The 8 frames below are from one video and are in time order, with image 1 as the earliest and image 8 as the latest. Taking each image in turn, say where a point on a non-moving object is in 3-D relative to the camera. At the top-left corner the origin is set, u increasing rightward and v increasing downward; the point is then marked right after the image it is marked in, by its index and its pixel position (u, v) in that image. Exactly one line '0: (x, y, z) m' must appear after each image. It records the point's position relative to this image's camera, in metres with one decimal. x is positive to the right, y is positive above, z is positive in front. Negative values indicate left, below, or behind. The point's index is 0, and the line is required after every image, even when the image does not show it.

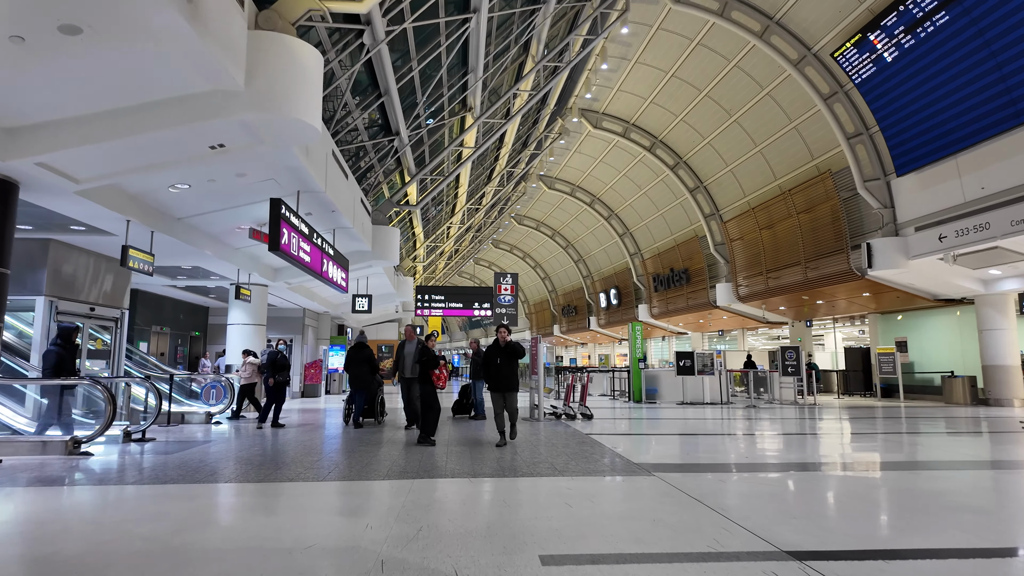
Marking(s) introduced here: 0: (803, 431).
0: (+5.8, -2.8, +11.6) m
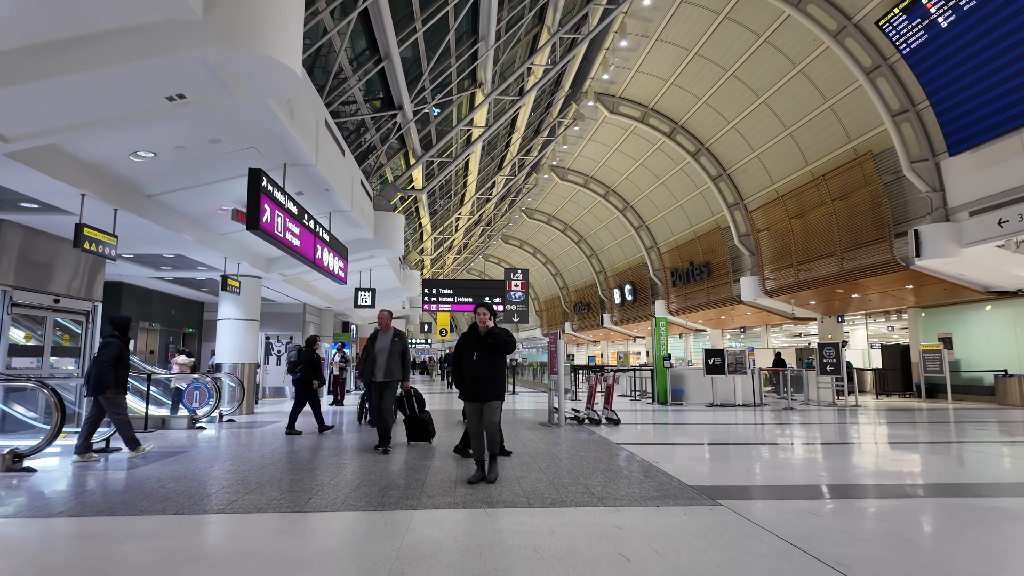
0: (+6.0, -2.6, +10.4) m
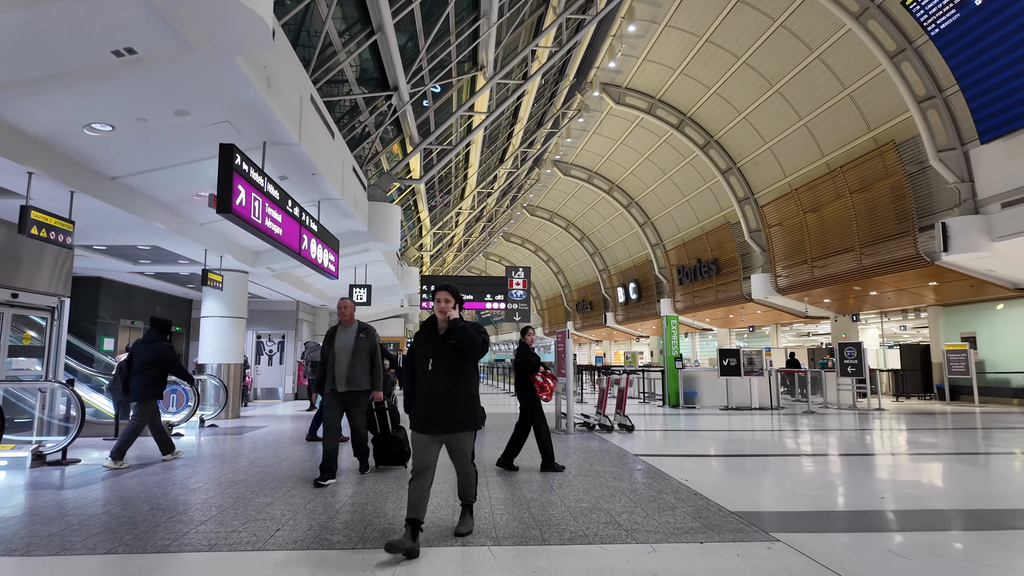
0: (+6.1, -2.6, +9.6) m
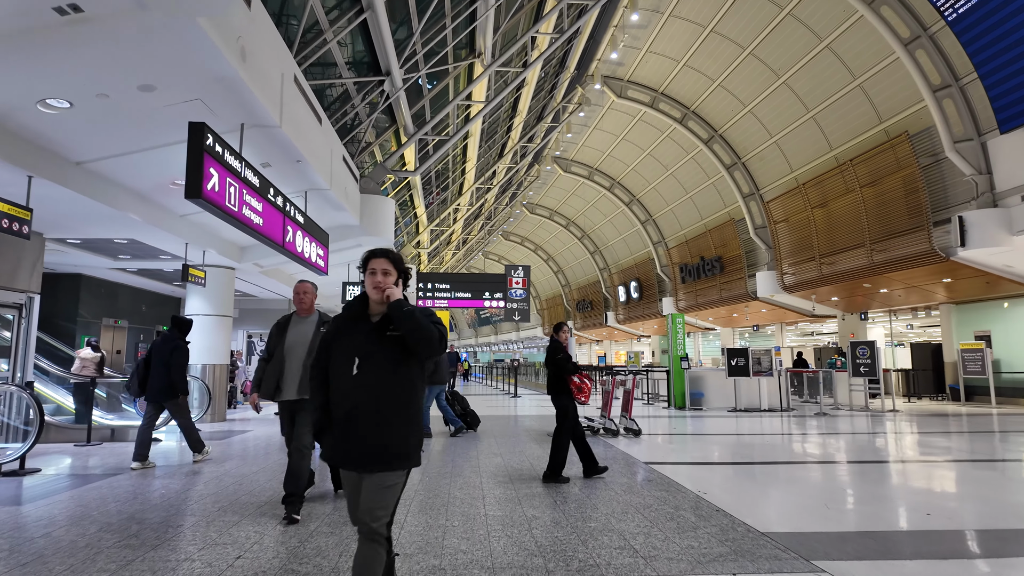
0: (+6.1, -2.5, +9.2) m
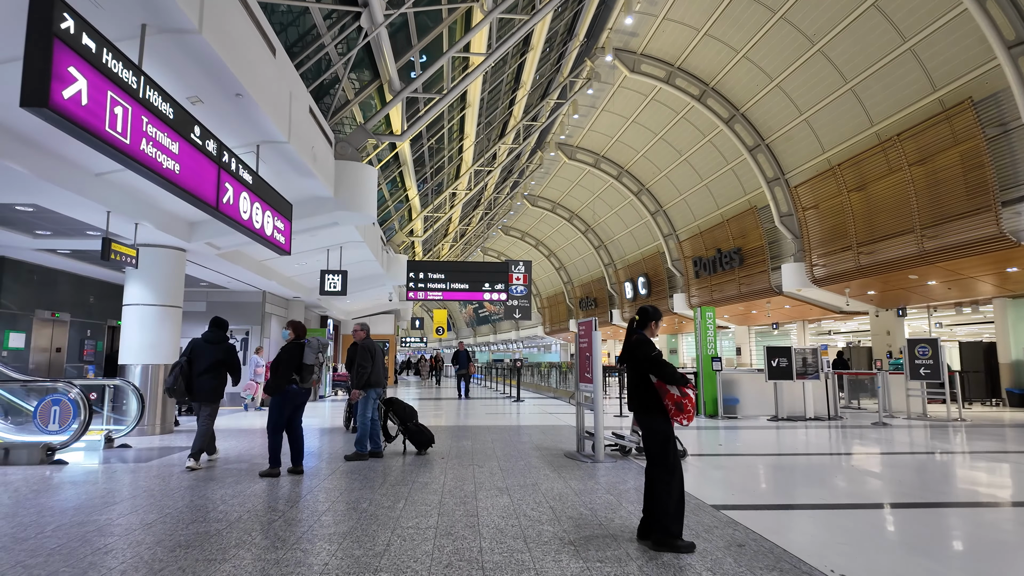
0: (+6.2, -2.3, +7.4) m
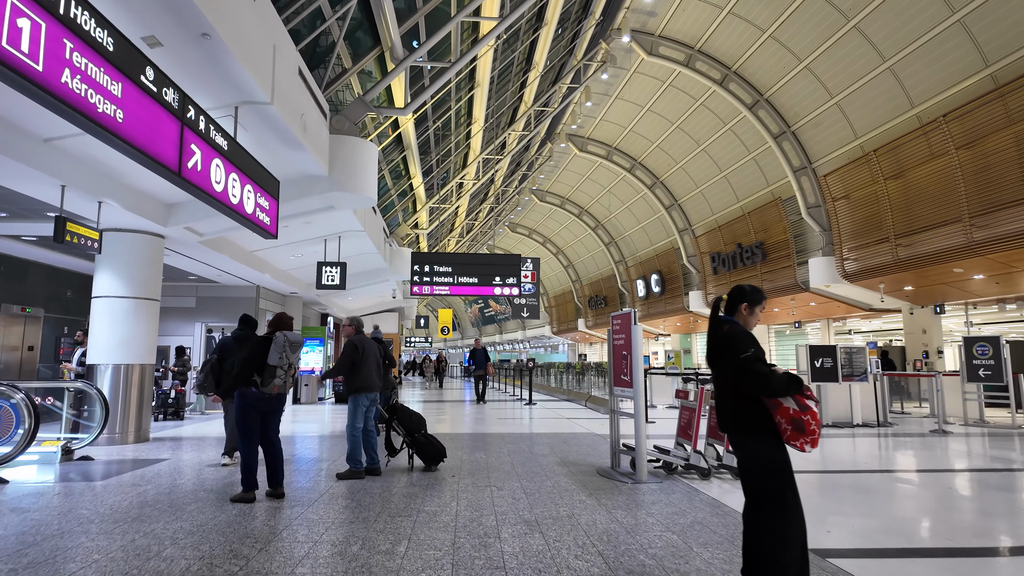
0: (+6.4, -2.2, +6.4) m
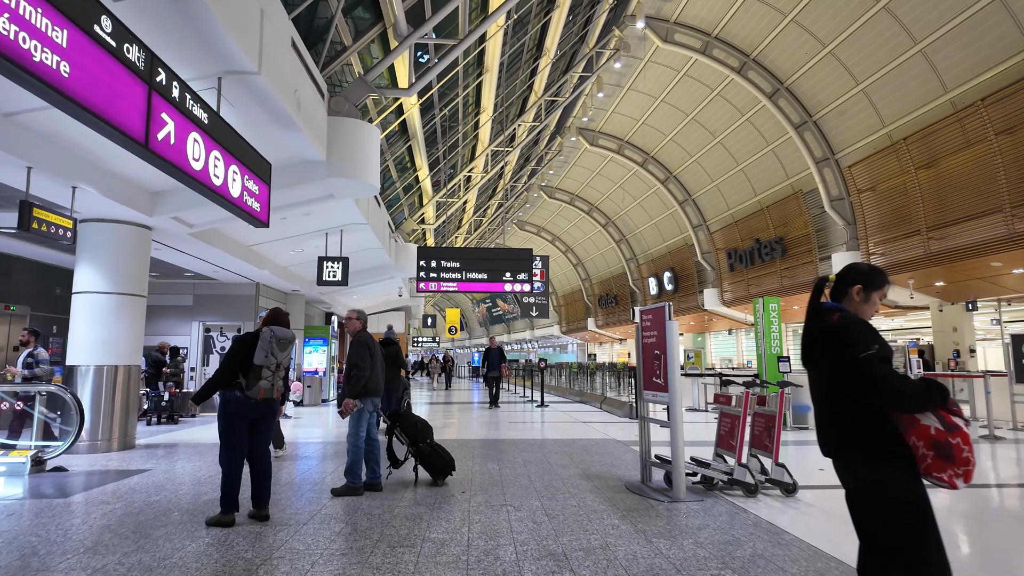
0: (+6.5, -2.1, +5.7) m
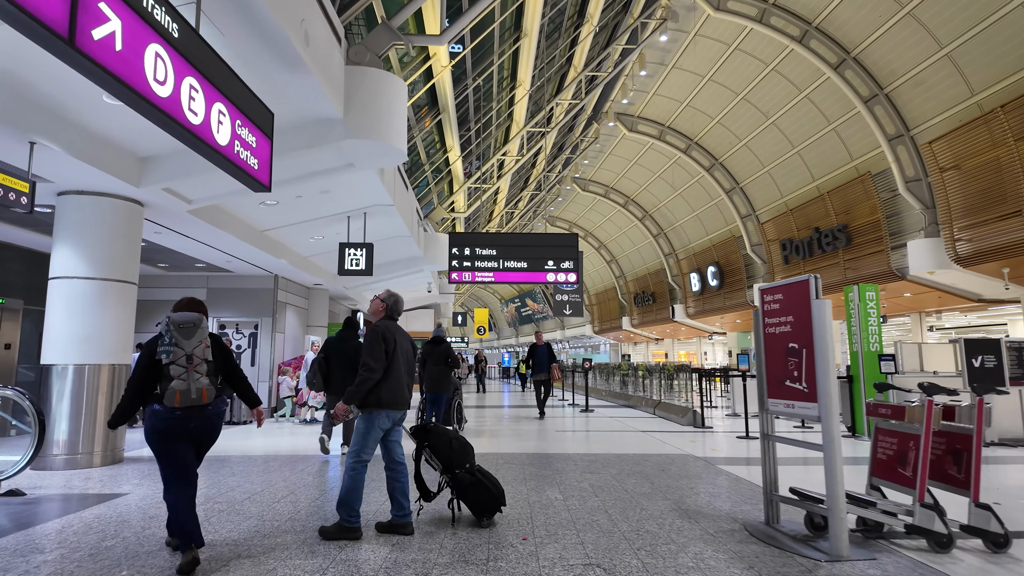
0: (+7.0, -1.9, +4.2) m
